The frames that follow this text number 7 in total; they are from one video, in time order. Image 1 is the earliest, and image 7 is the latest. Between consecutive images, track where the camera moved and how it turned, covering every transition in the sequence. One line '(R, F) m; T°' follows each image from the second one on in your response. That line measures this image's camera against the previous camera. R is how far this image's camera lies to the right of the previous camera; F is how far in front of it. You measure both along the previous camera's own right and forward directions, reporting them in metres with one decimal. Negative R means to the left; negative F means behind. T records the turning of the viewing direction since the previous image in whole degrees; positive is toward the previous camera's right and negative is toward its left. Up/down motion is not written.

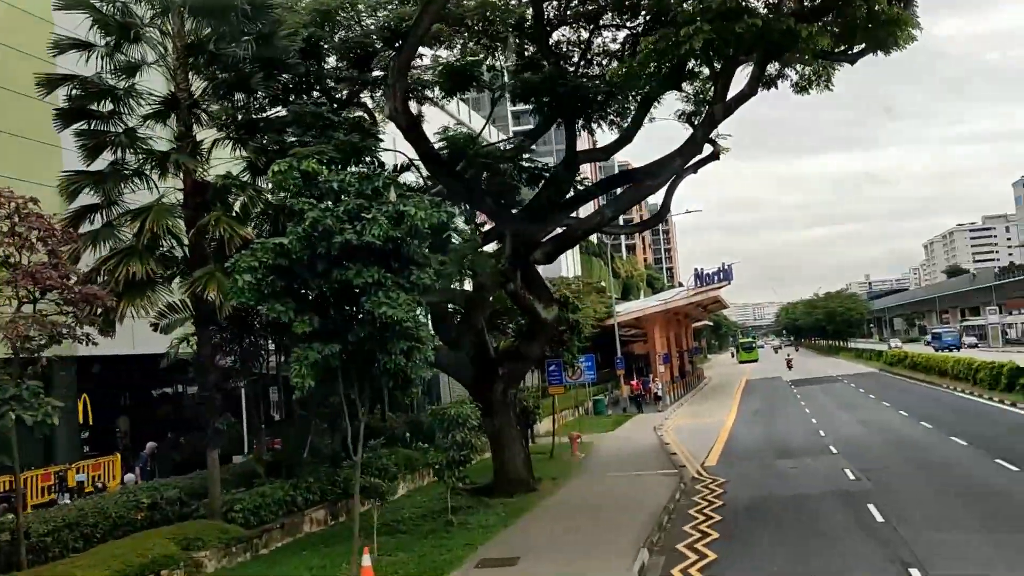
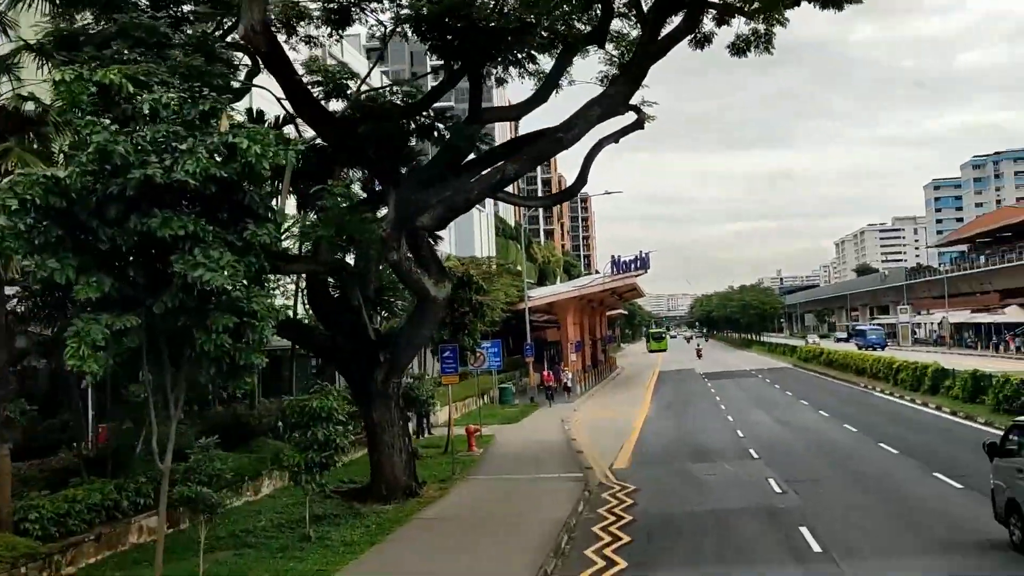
(+0.5, +2.5) m; +5°
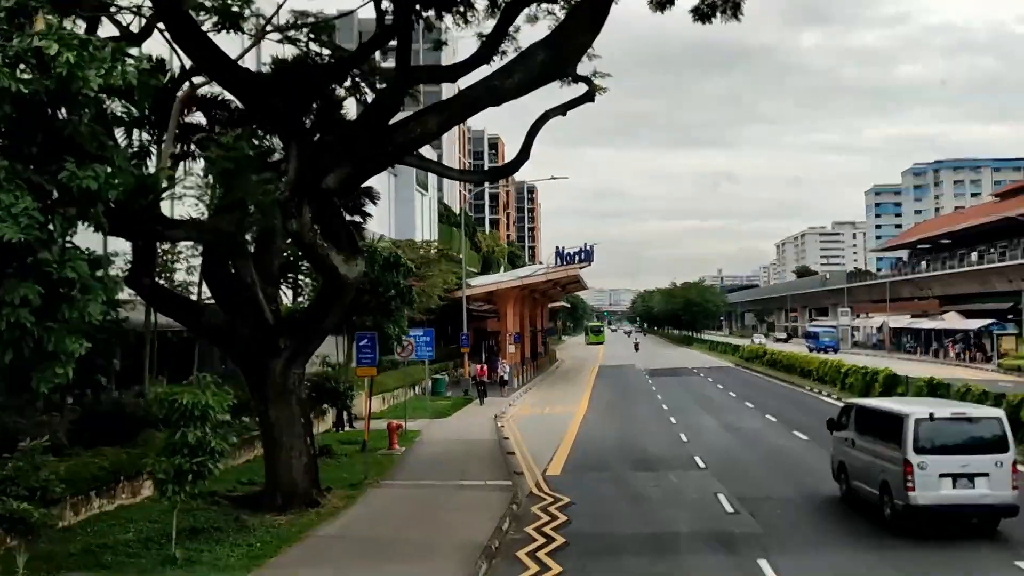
(+0.3, +2.0) m; +3°
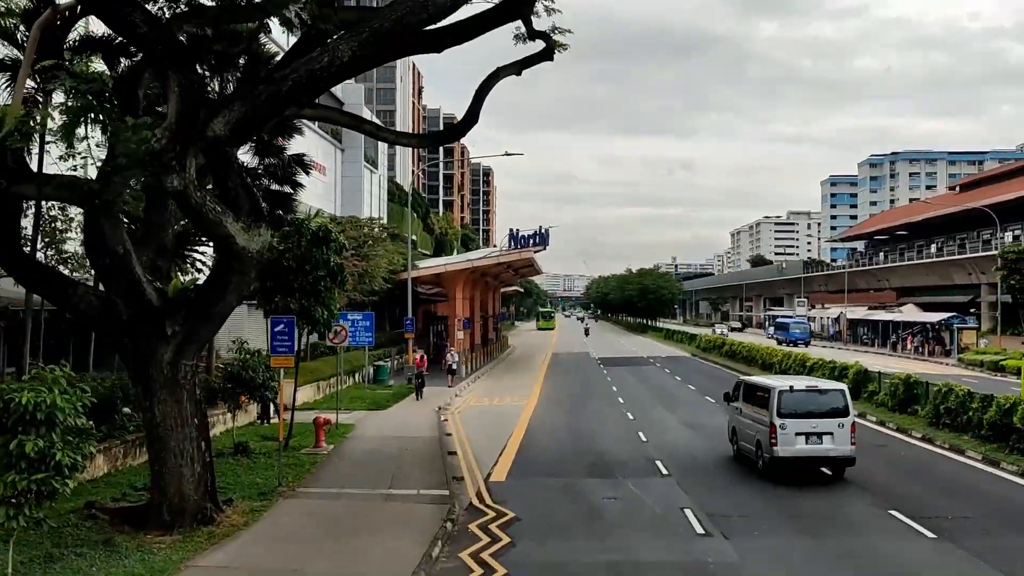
(+0.2, +2.1) m; +3°
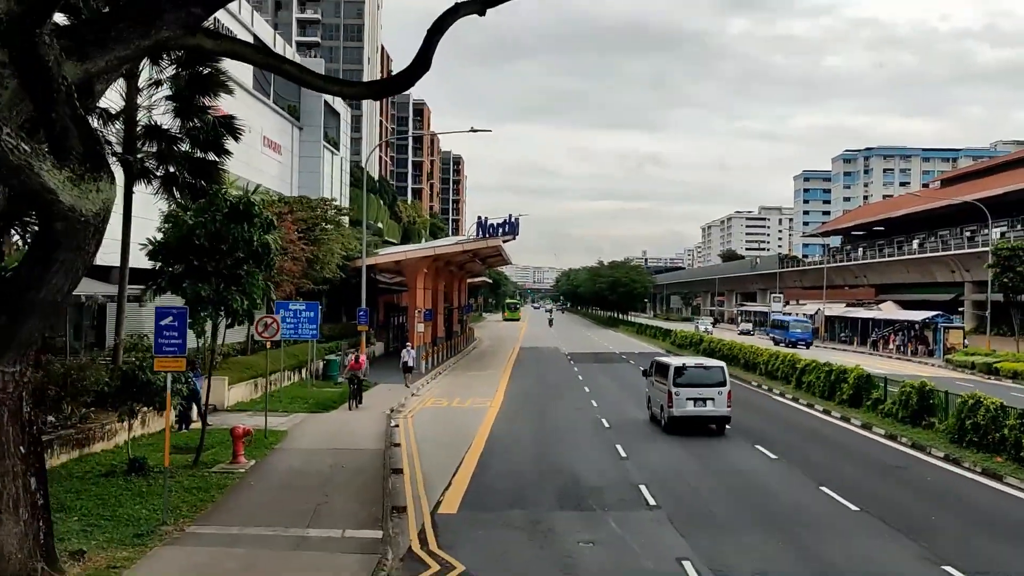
(+0.2, +3.0) m; +2°
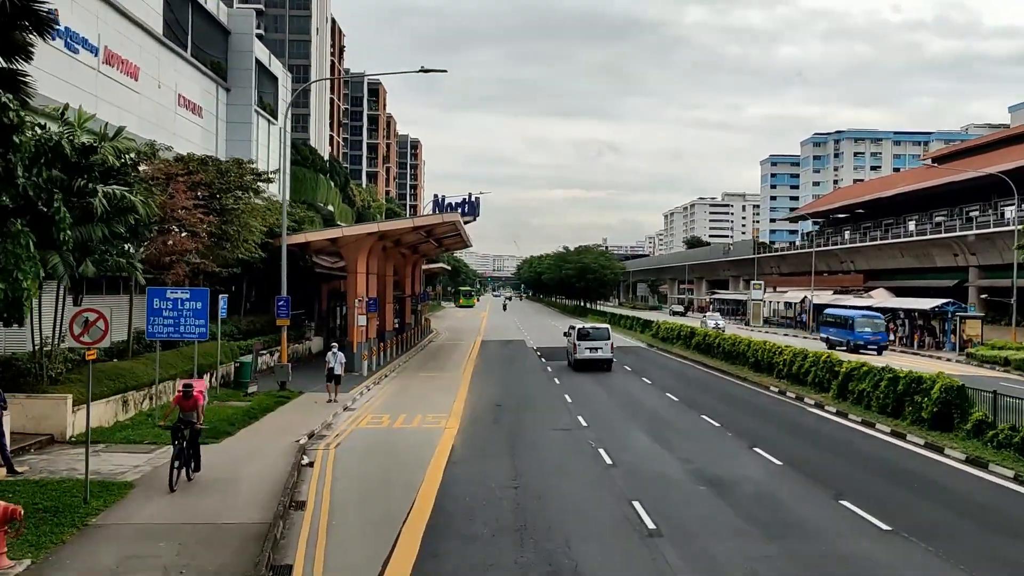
(0.0, +6.7) m; +2°
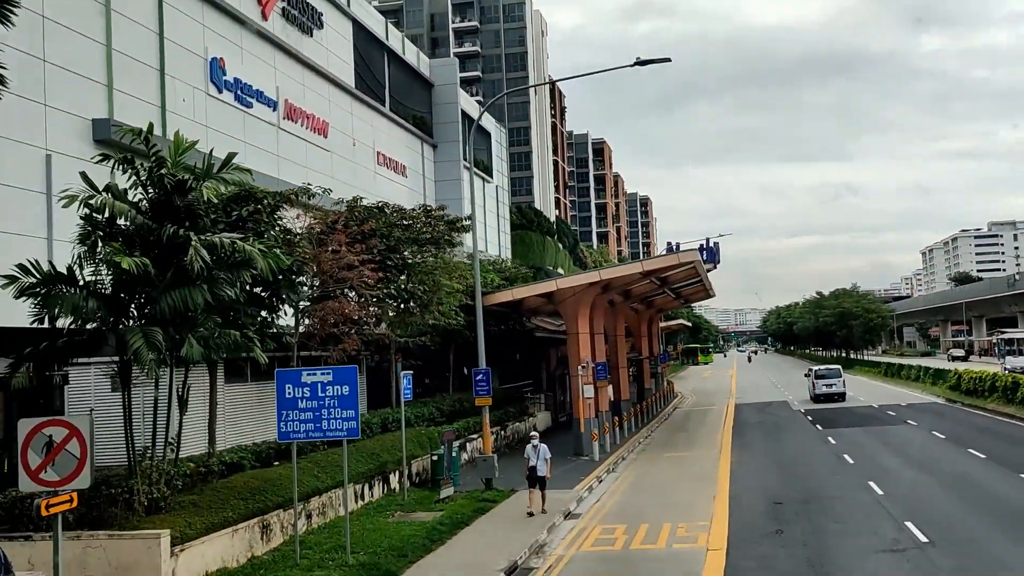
(-0.5, +6.1) m; -14°
